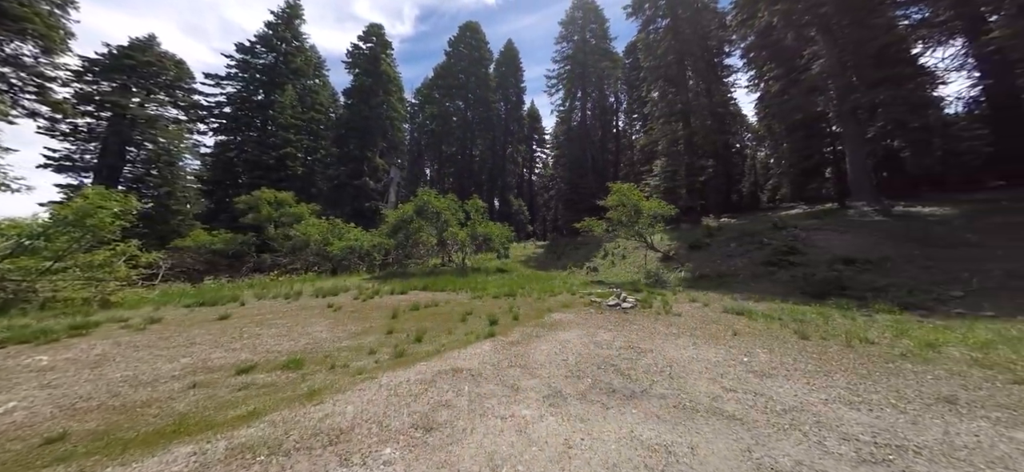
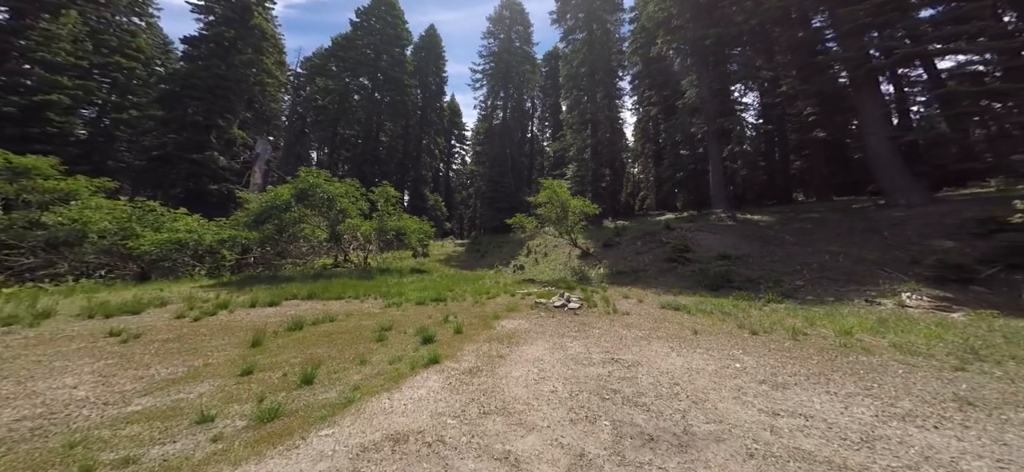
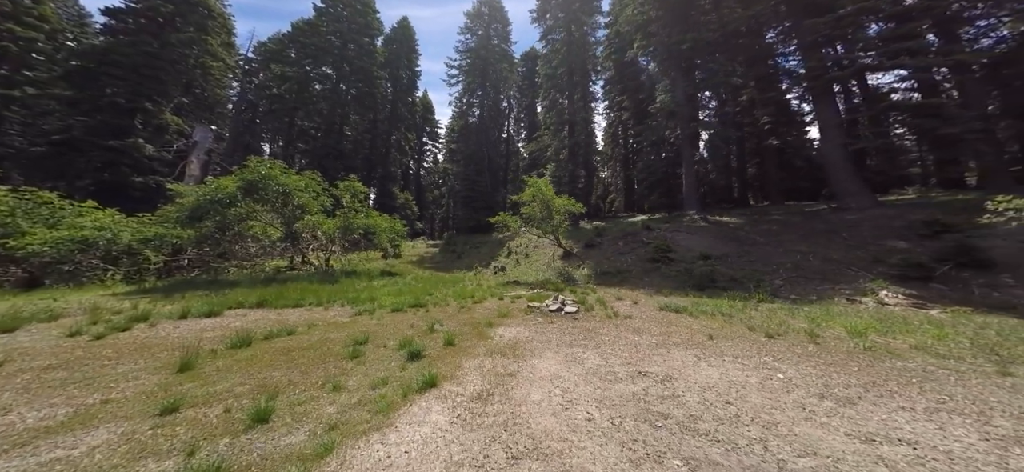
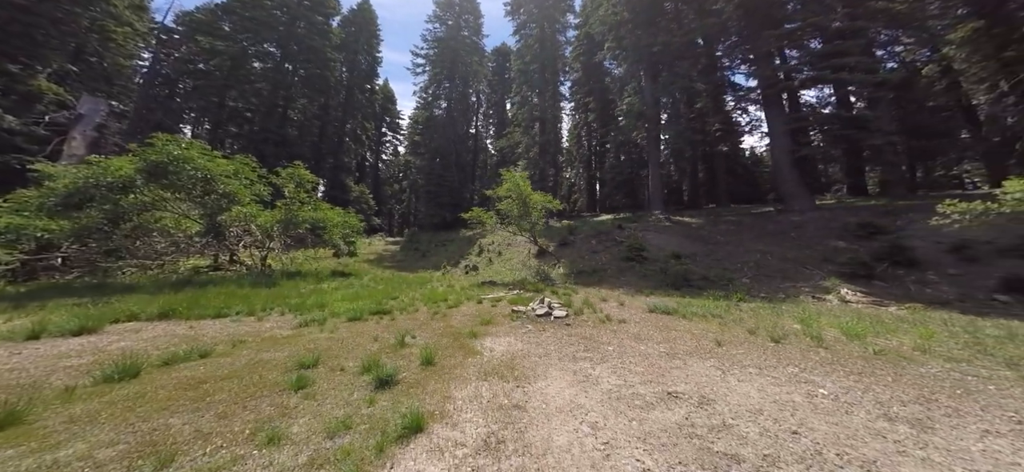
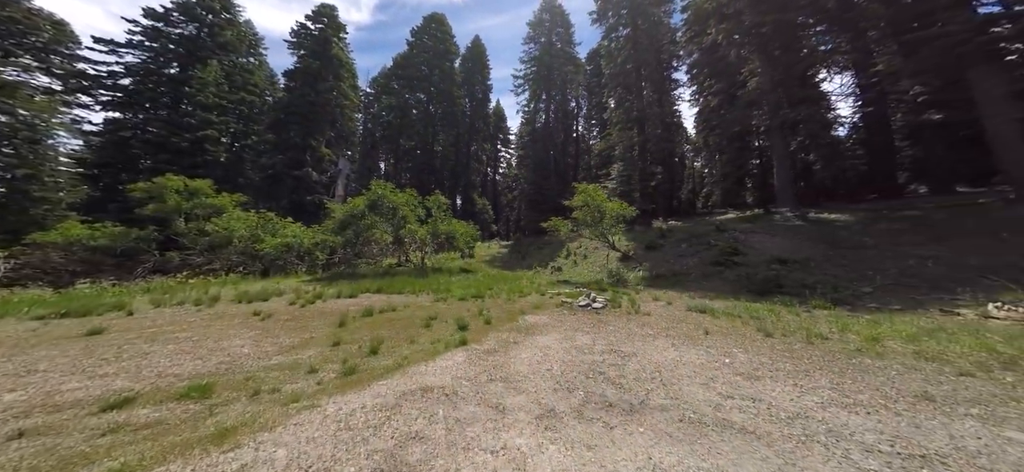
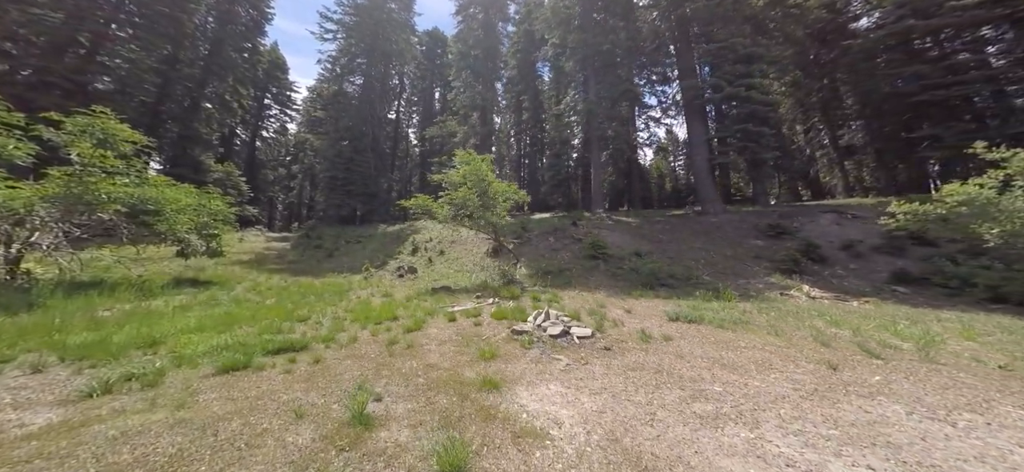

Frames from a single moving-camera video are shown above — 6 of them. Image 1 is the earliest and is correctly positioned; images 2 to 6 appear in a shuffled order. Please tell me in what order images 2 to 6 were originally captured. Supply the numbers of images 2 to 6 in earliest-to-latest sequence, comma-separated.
5, 2, 3, 4, 6
